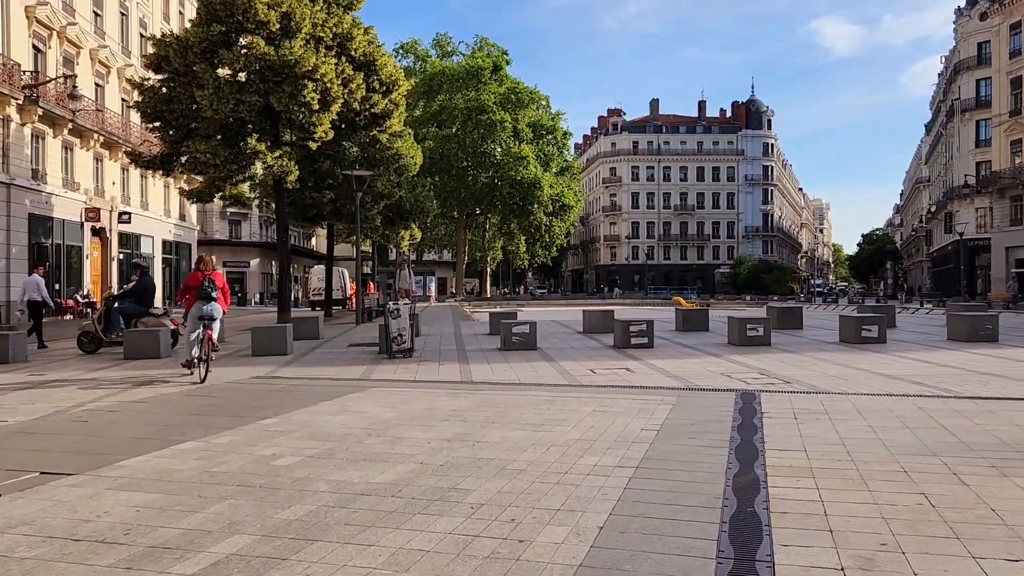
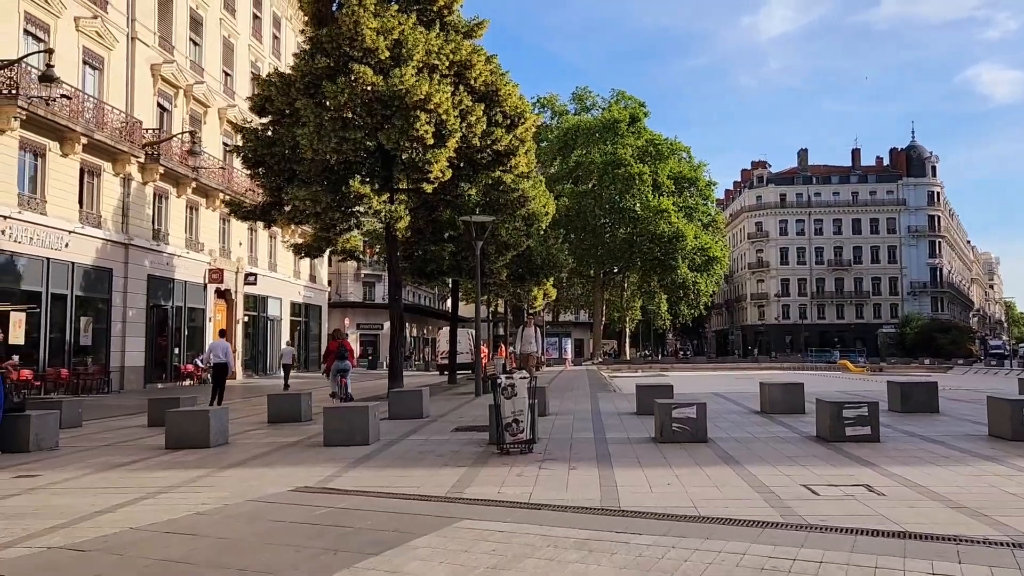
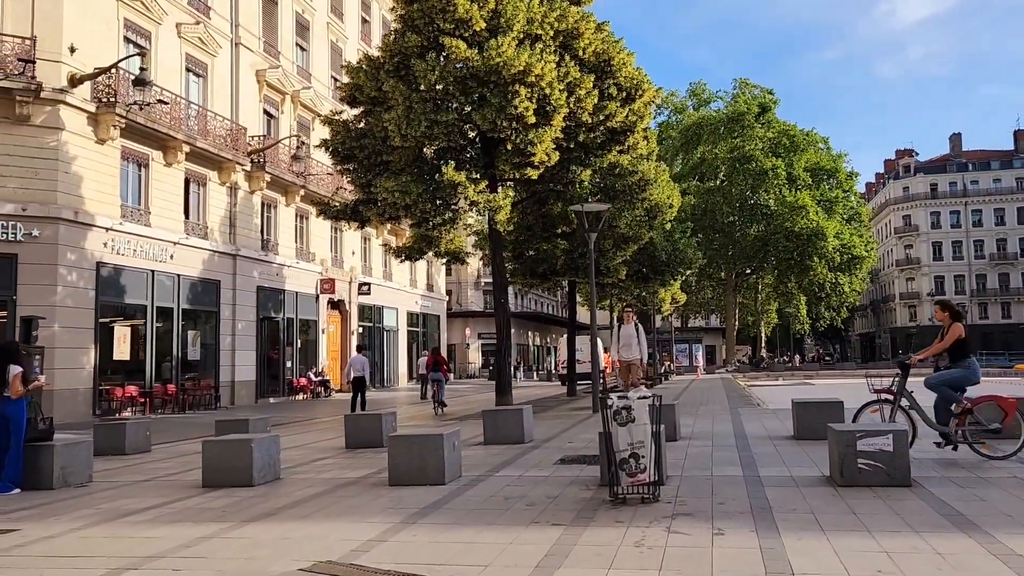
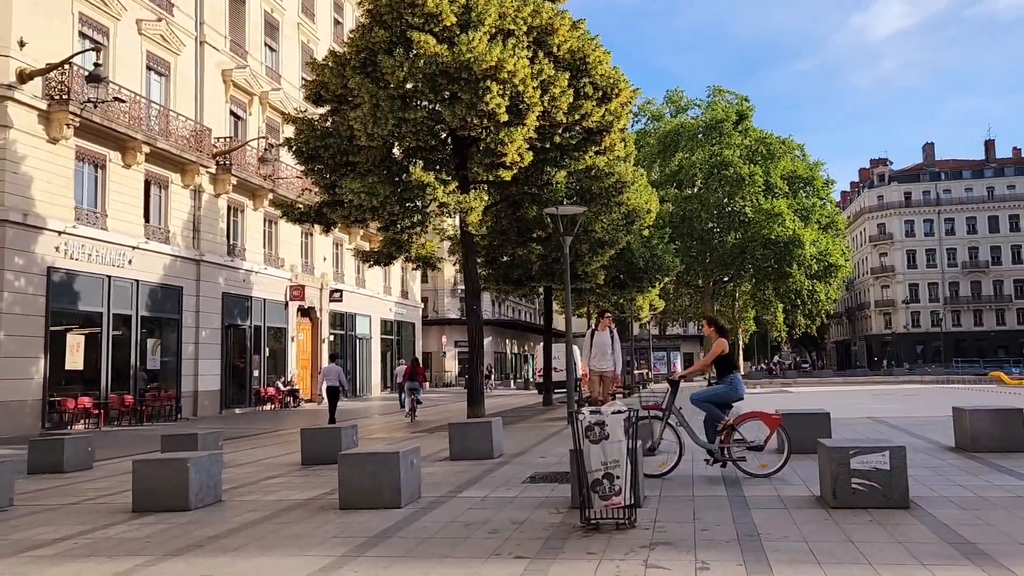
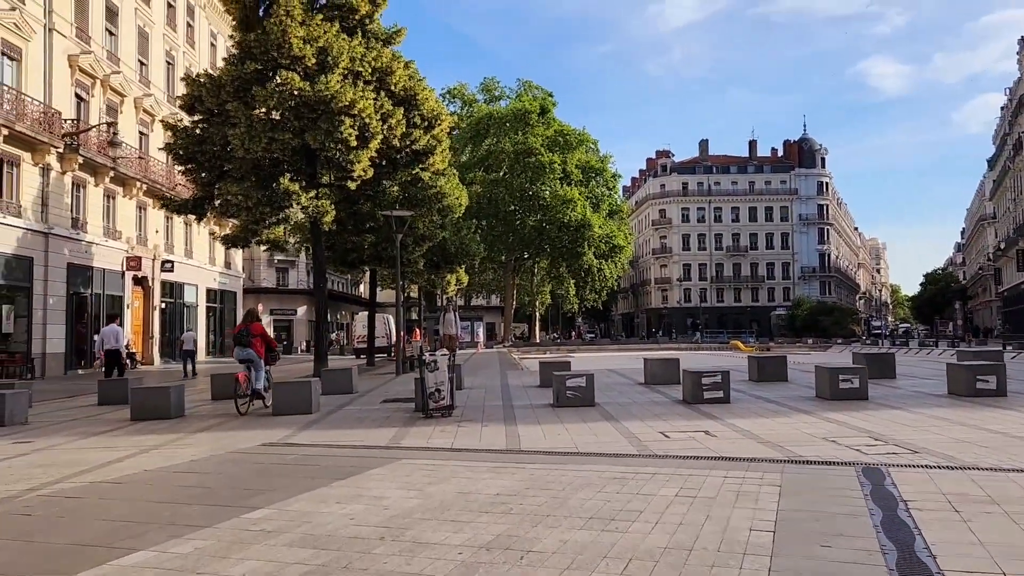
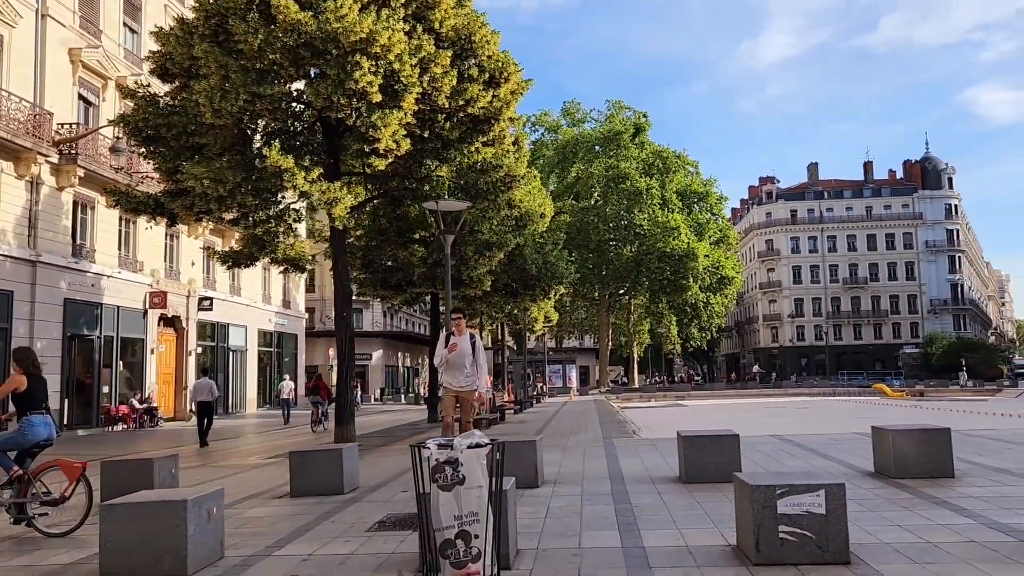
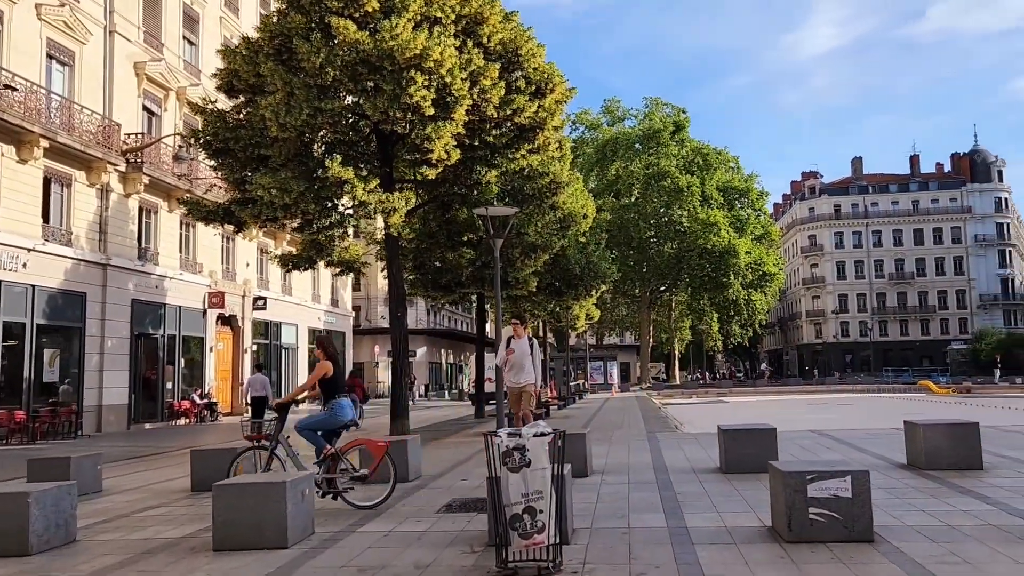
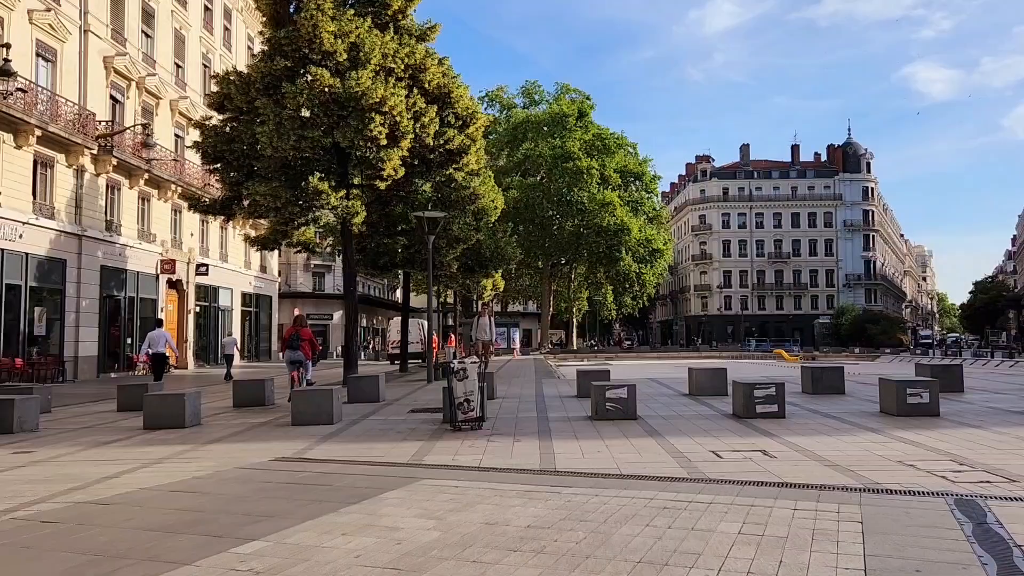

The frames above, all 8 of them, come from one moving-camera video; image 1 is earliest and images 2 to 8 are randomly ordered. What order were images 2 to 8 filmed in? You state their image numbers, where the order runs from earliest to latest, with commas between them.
5, 8, 2, 3, 4, 7, 6
